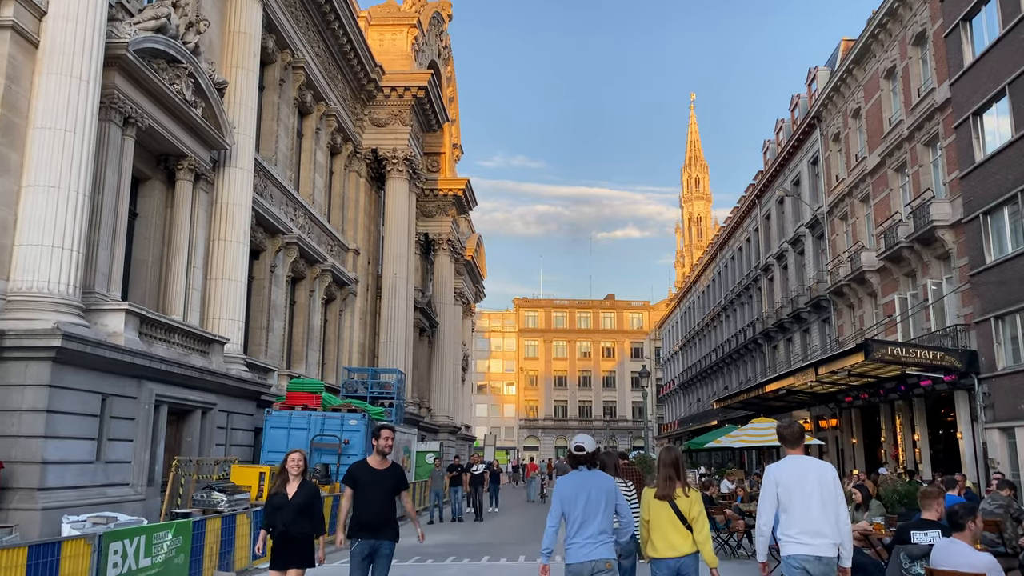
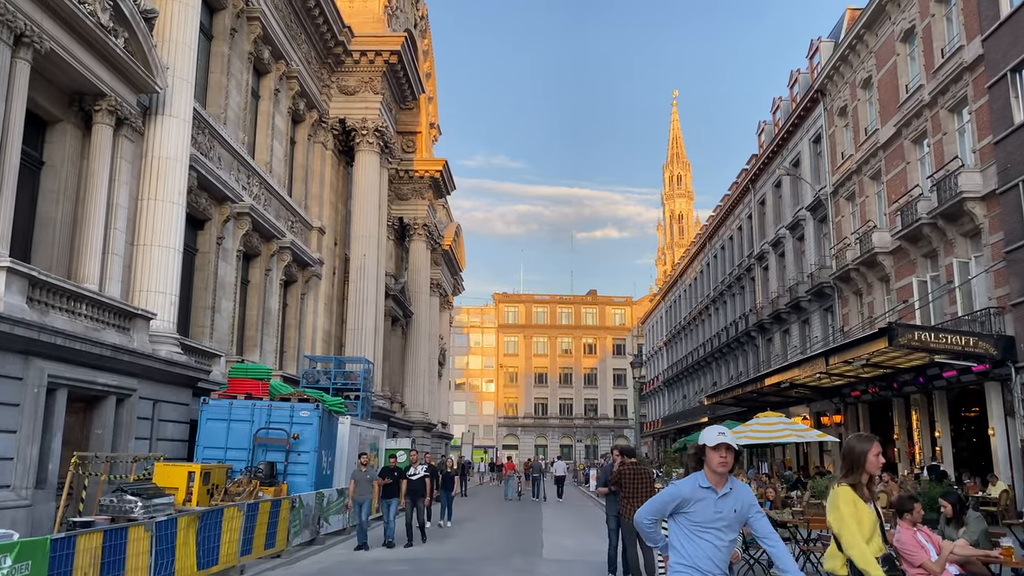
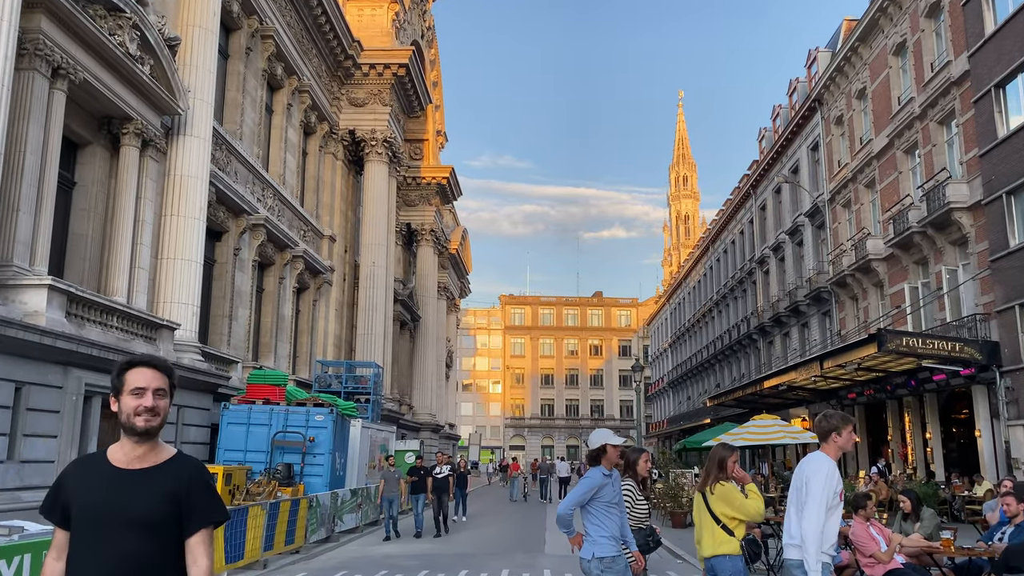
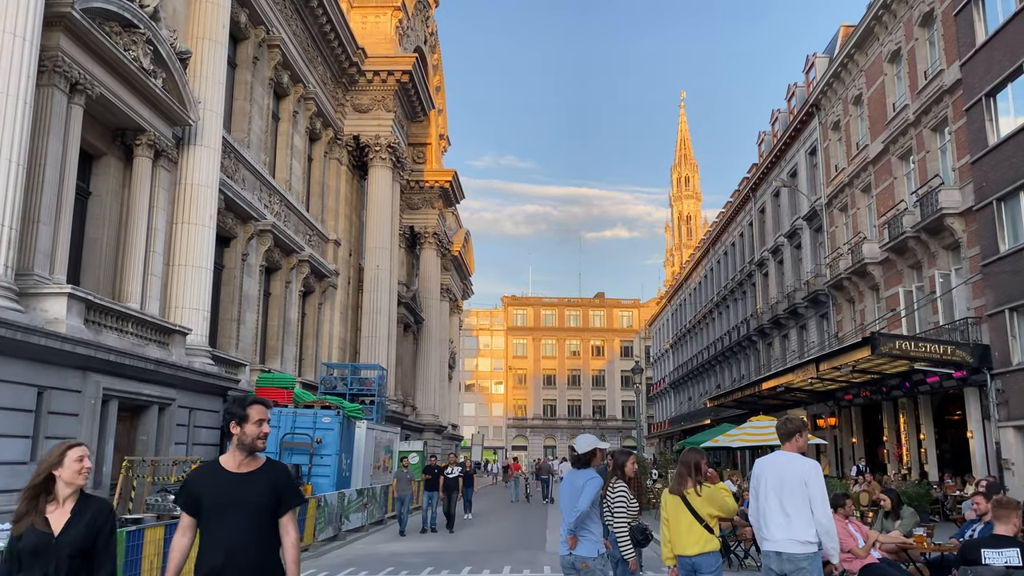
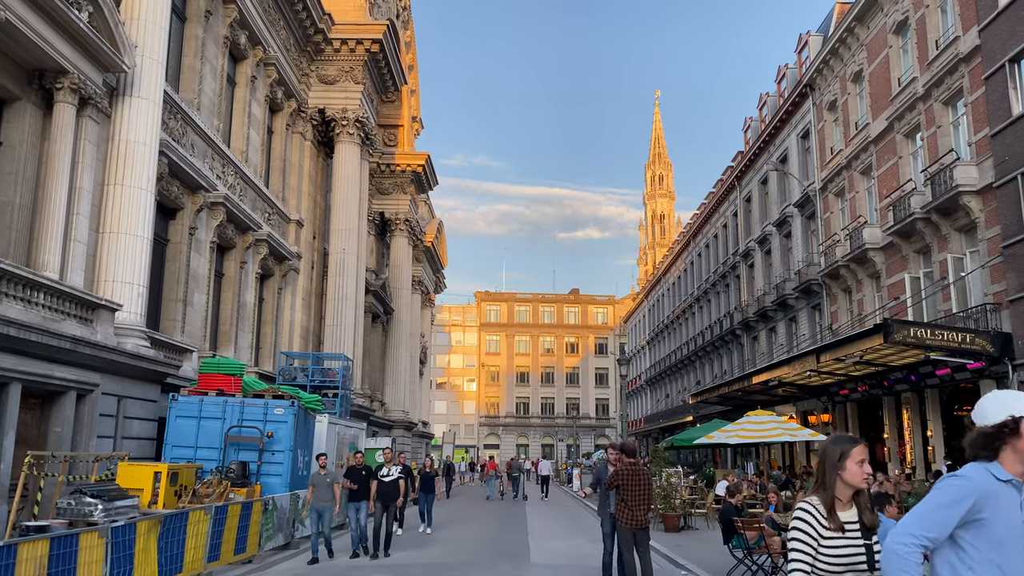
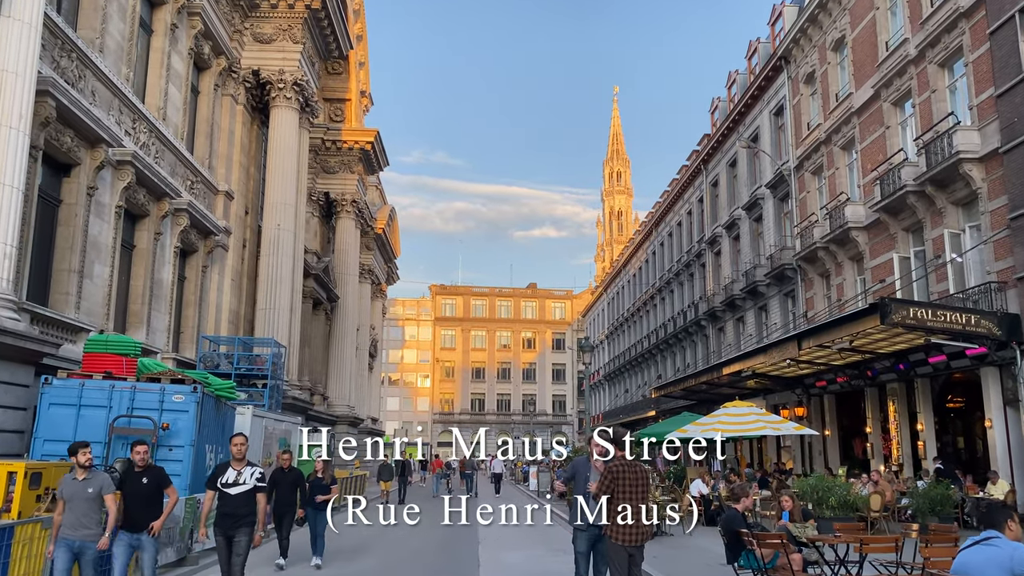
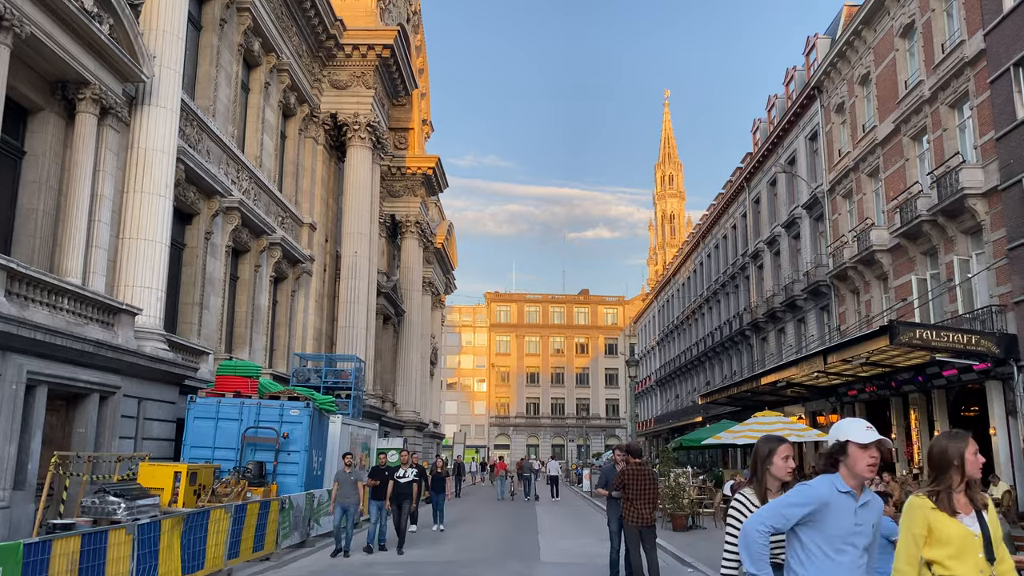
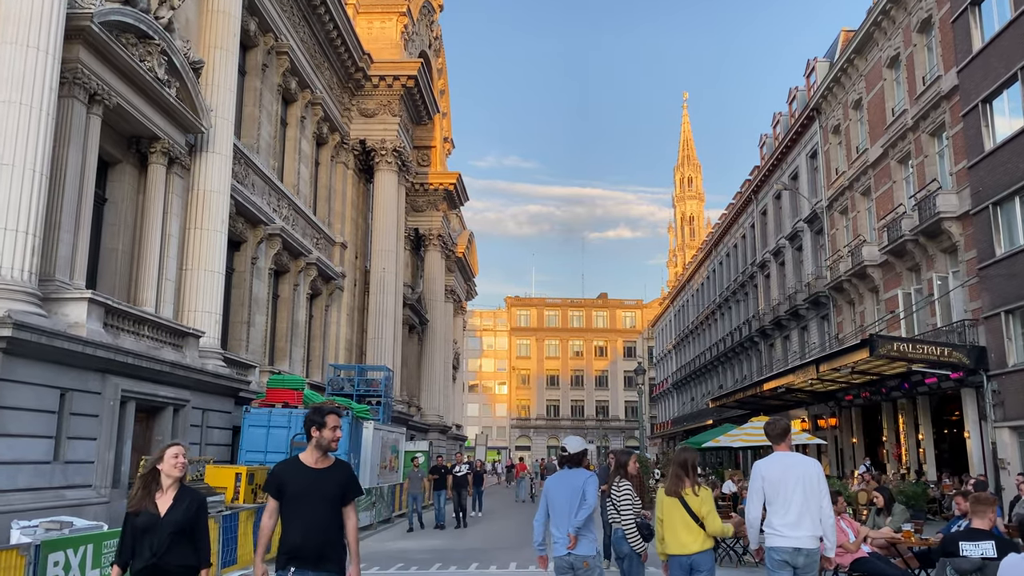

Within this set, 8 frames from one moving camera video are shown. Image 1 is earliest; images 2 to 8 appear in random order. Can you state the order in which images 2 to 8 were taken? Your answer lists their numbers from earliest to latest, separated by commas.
8, 4, 3, 2, 7, 5, 6
